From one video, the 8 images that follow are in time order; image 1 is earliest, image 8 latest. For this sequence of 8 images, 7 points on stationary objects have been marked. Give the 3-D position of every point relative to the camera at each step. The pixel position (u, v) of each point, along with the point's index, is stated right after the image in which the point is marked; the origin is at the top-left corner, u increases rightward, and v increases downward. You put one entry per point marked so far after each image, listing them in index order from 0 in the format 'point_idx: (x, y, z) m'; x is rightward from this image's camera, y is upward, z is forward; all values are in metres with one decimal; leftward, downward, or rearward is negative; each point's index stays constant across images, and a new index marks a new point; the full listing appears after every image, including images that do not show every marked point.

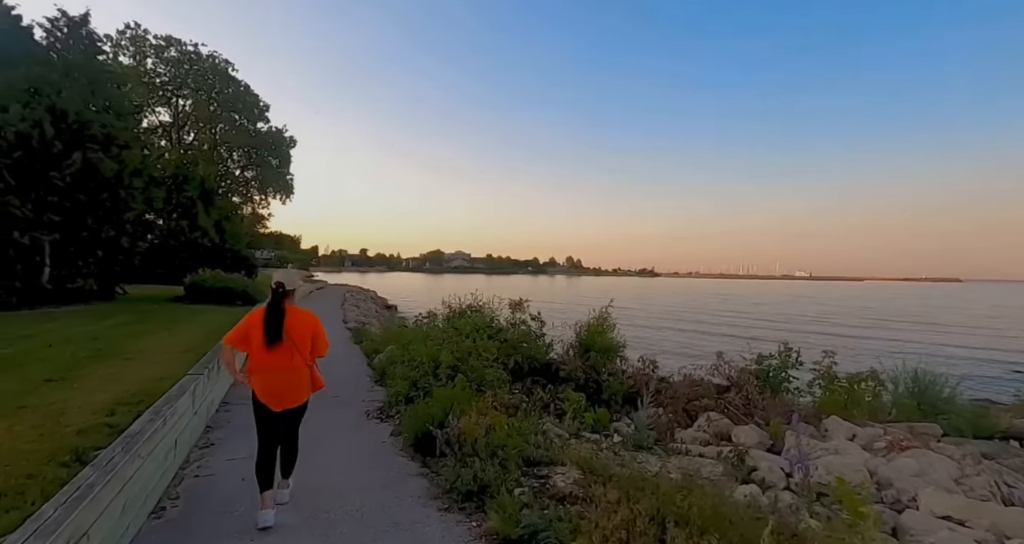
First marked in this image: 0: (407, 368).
0: (-2.2, -2.0, +9.6) m
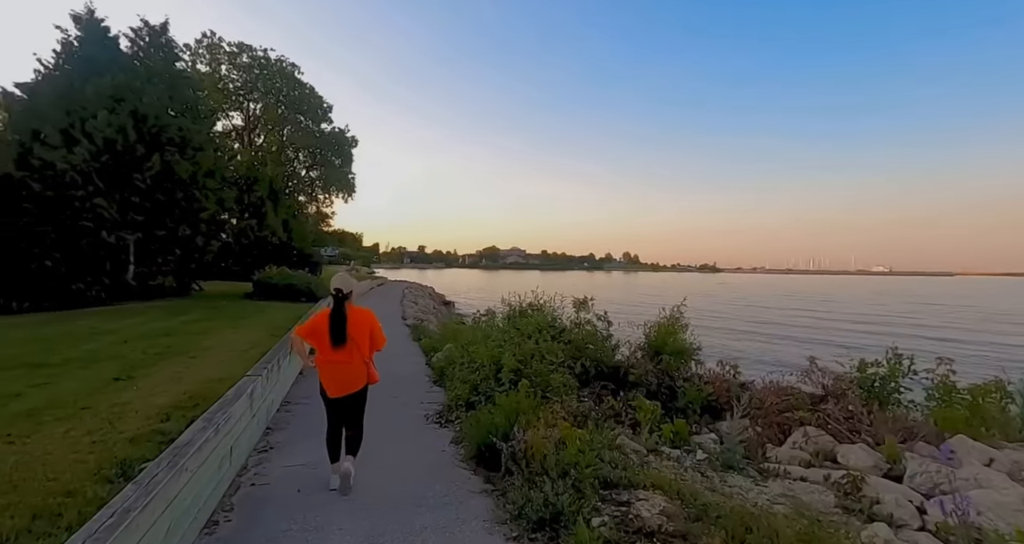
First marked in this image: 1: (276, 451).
0: (-0.9, -1.9, +9.1) m
1: (-3.3, -2.5, +6.5) m
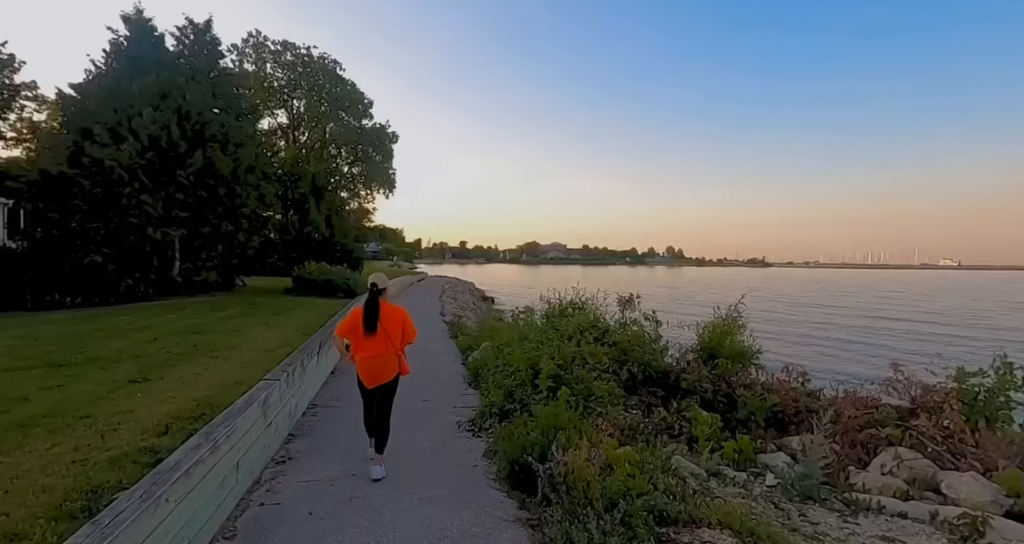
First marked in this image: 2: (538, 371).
0: (-0.2, -1.8, +8.3) m
1: (-2.8, -2.4, +6.0) m
2: (+0.4, -1.6, +7.7) m
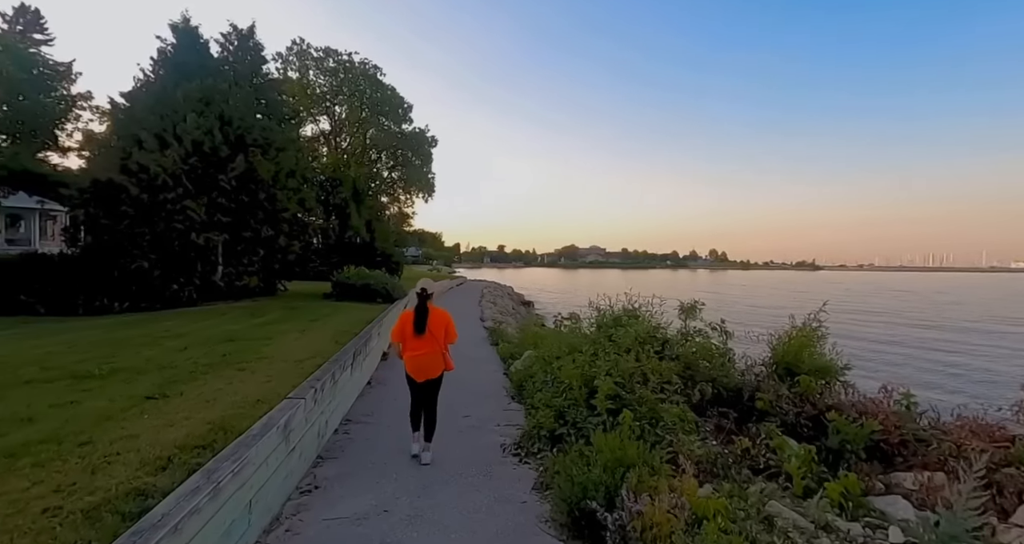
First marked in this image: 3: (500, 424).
0: (+0.6, -1.9, +7.4) m
1: (-2.2, -2.5, +5.3) m
2: (+1.2, -1.7, +6.7) m
3: (-0.2, -2.6, +8.2) m
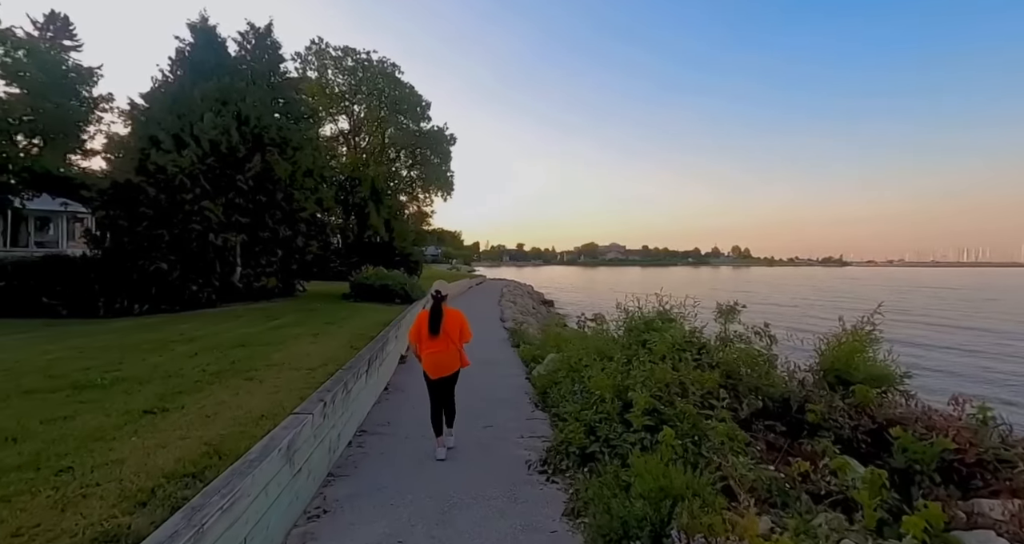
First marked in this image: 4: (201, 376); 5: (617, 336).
0: (+1.0, -1.9, +6.8) m
1: (-1.9, -2.5, +4.8) m
2: (+1.5, -1.7, +6.1) m
3: (+0.2, -2.7, +7.6) m
4: (-4.4, -1.5, +6.7) m
5: (+1.9, -1.3, +8.9) m
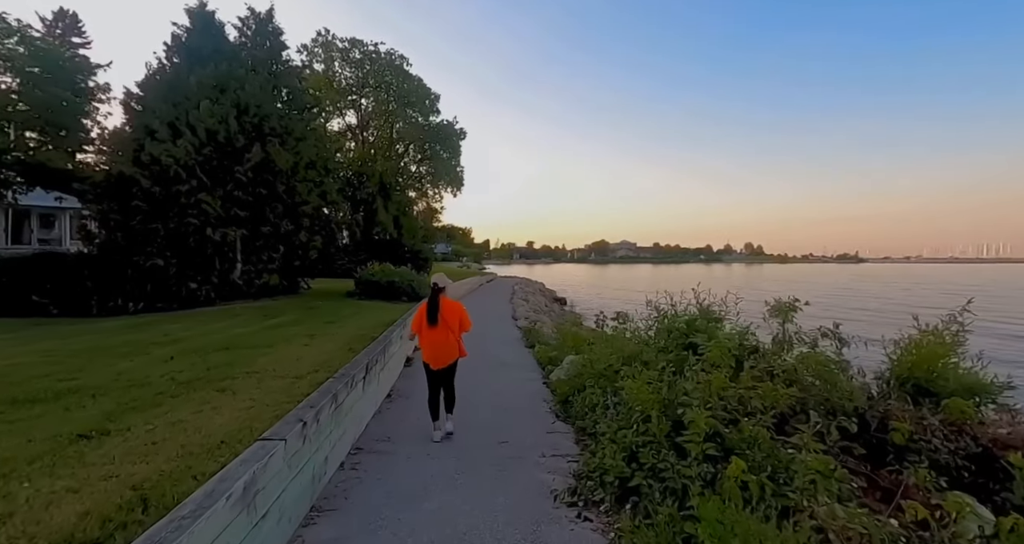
0: (+1.2, -1.8, +5.7) m
1: (-1.7, -2.4, +3.7) m
2: (+1.8, -1.5, +5.0) m
3: (+0.5, -2.5, +6.5) m
4: (-4.2, -1.4, +5.7) m
5: (+2.2, -1.2, +7.8) m
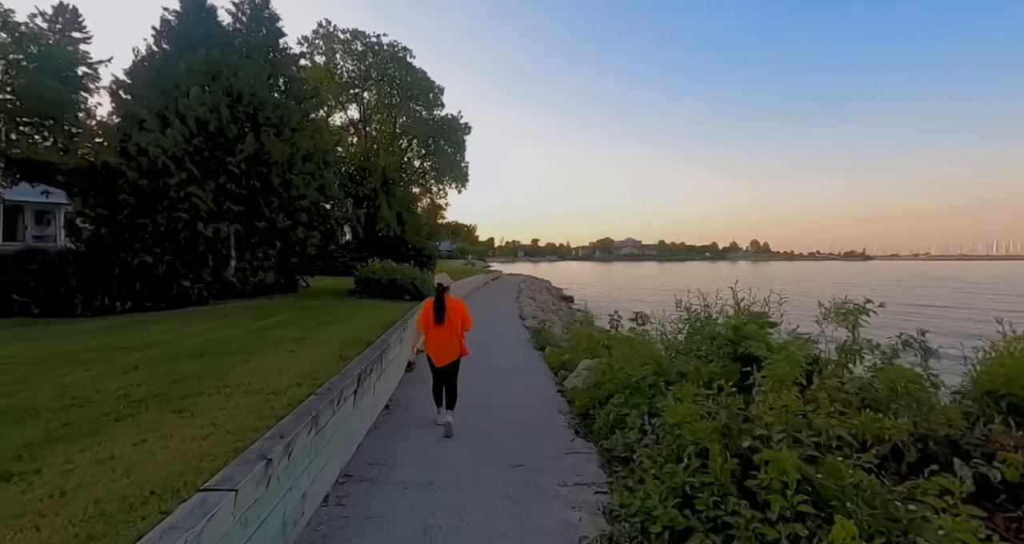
0: (+1.4, -1.7, +4.7) m
1: (-1.5, -2.4, +2.8) m
2: (+1.9, -1.5, +4.0) m
3: (+0.7, -2.5, +5.5) m
4: (-4.0, -1.3, +4.7) m
5: (+2.4, -1.2, +6.8) m
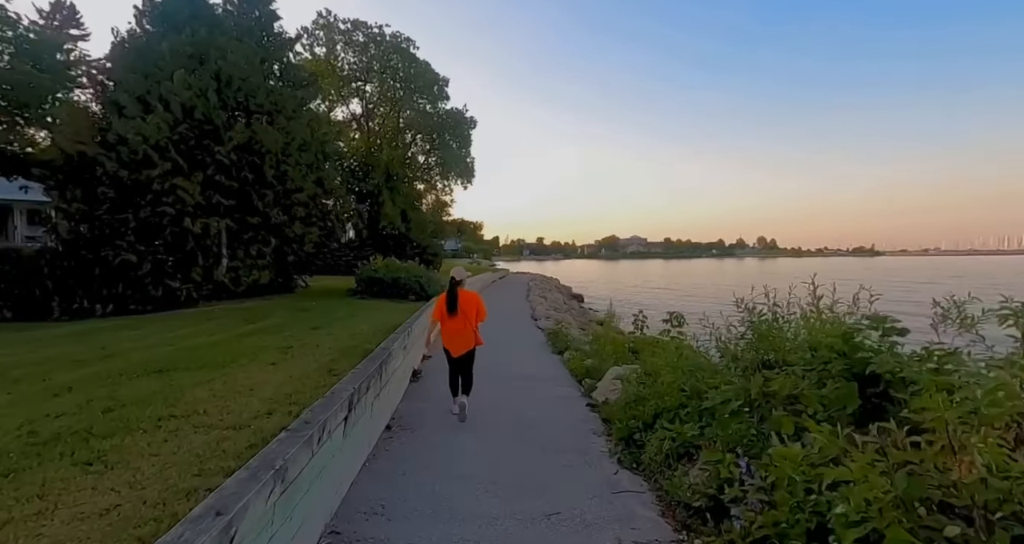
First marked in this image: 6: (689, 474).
0: (+1.7, -1.7, +3.3) m
1: (-1.2, -2.4, +1.5) m
2: (+2.2, -1.4, +2.6) m
3: (+1.0, -2.4, +4.2) m
4: (-3.7, -1.3, +3.5) m
5: (+2.8, -1.1, +5.4) m
6: (+1.7, -2.0, +4.8) m
